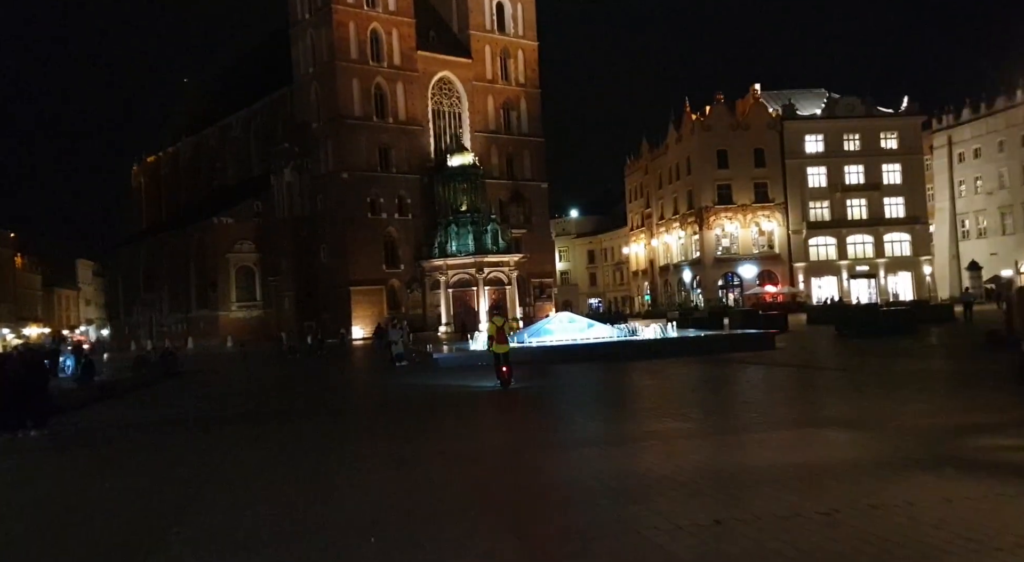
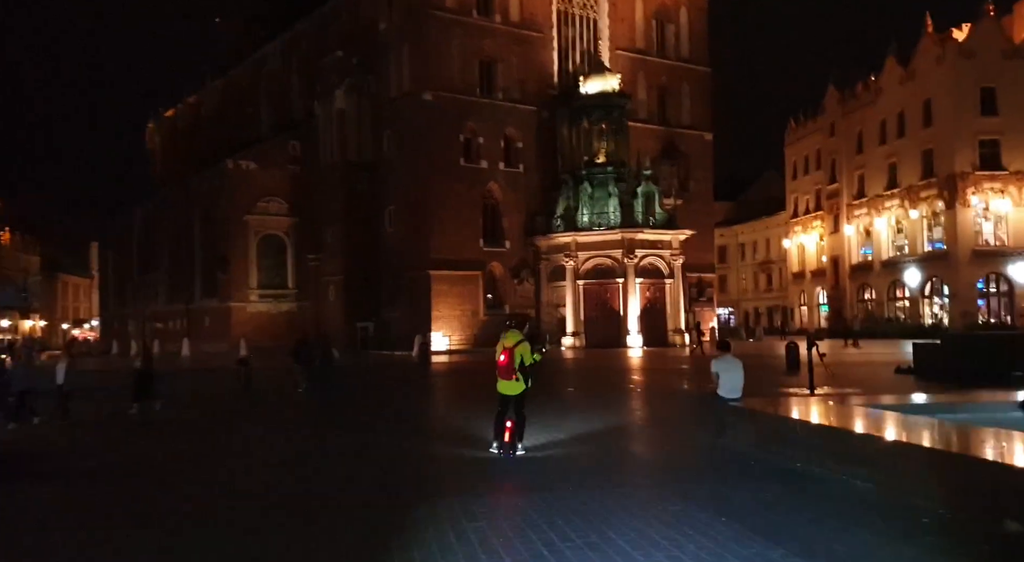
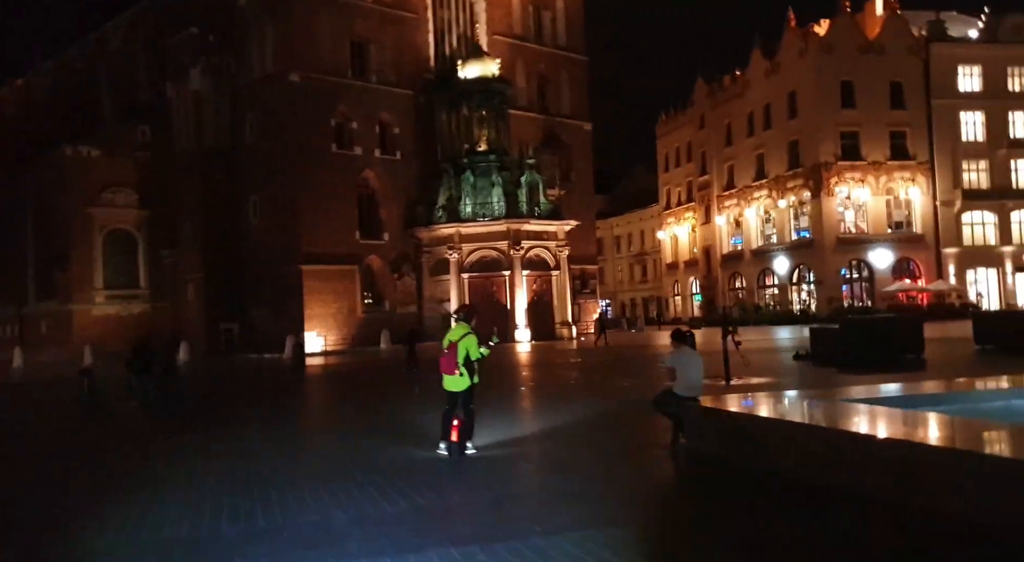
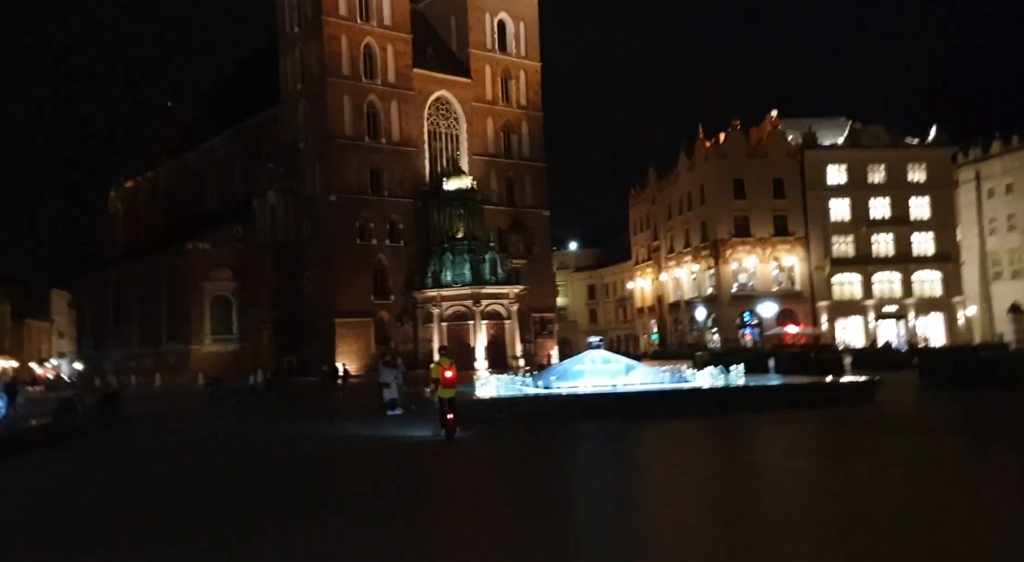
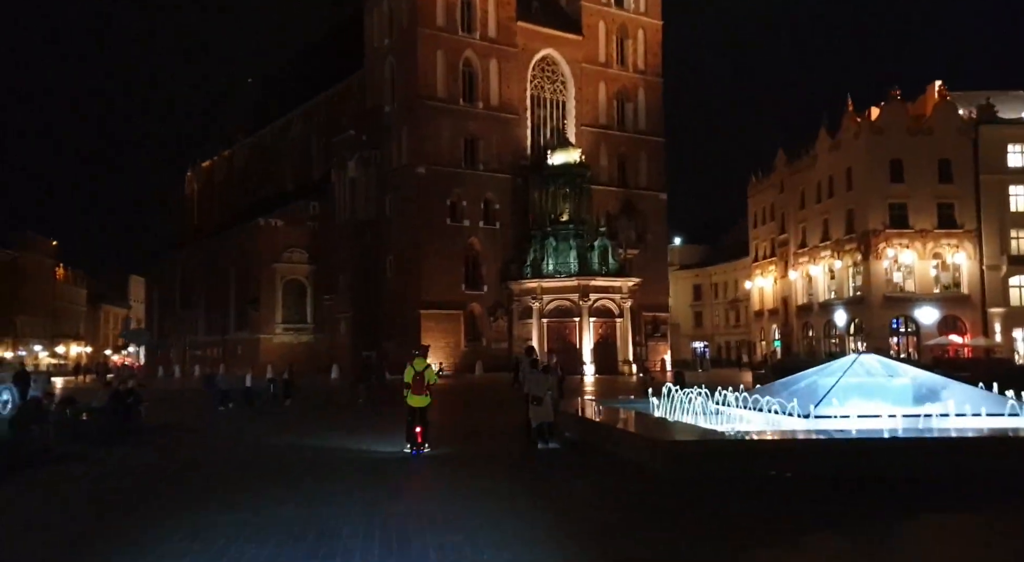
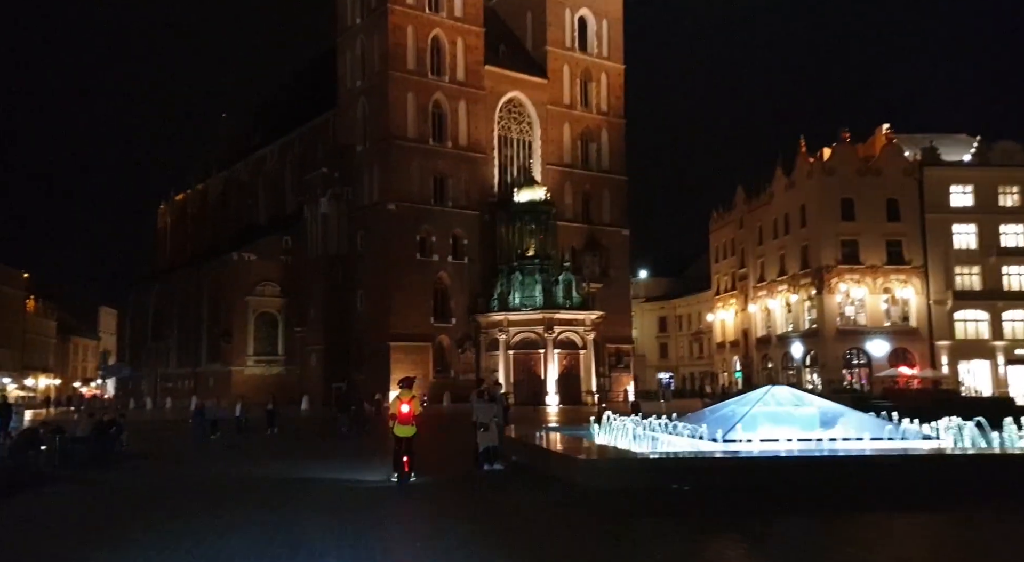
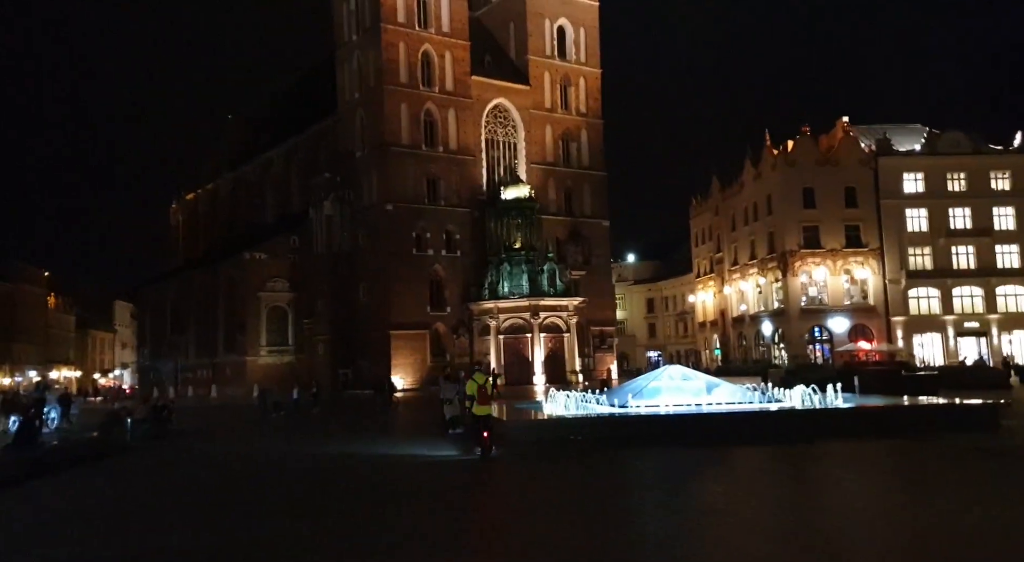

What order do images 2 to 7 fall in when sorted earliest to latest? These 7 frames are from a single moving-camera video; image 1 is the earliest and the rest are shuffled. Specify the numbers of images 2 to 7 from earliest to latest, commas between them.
4, 7, 6, 5, 2, 3
